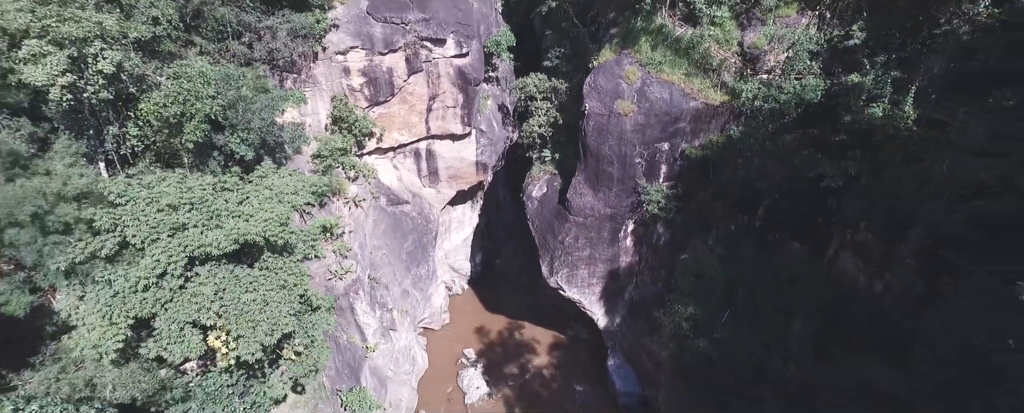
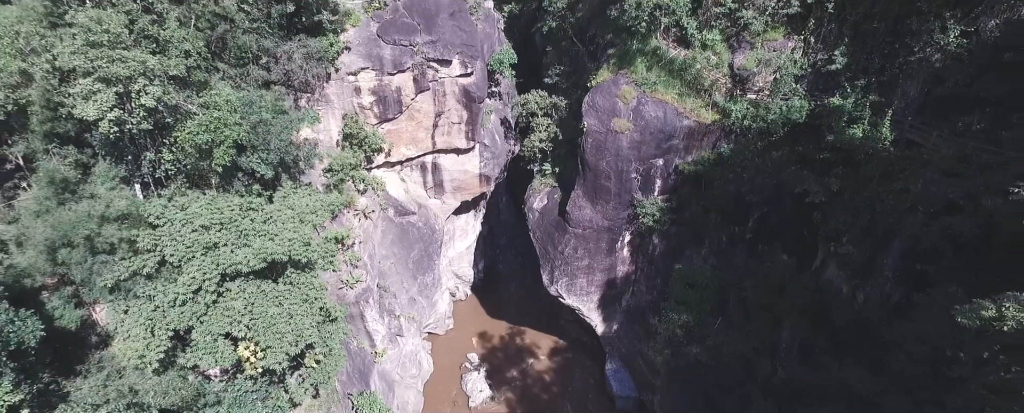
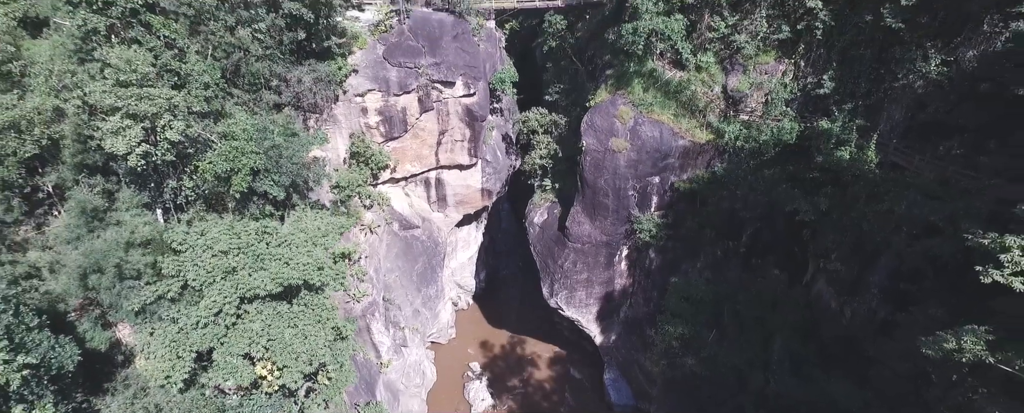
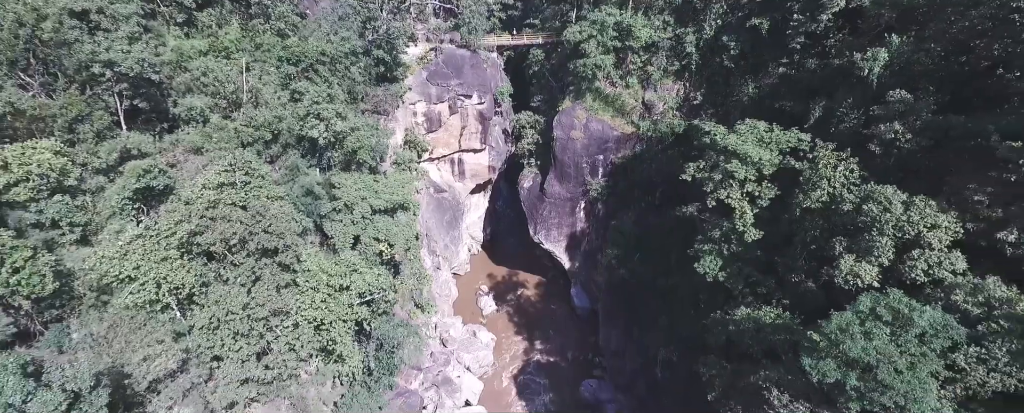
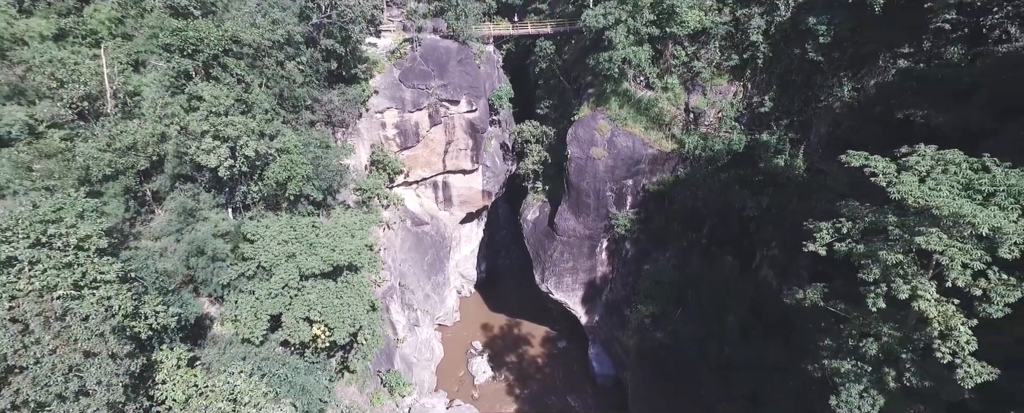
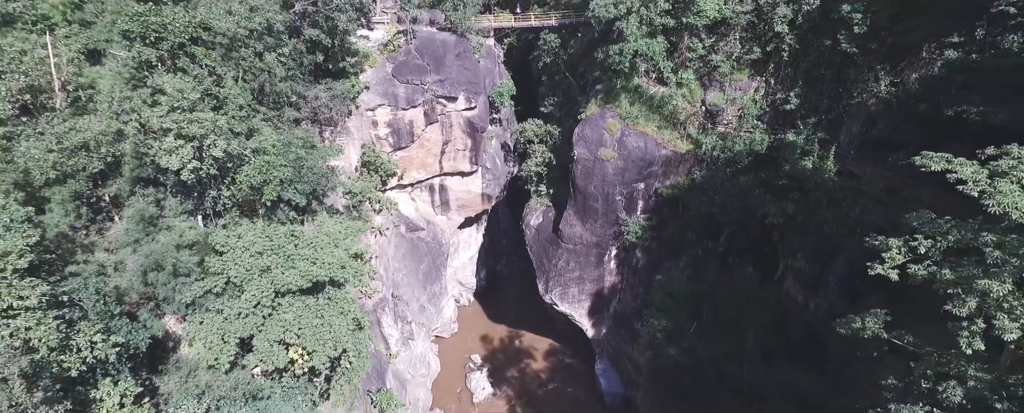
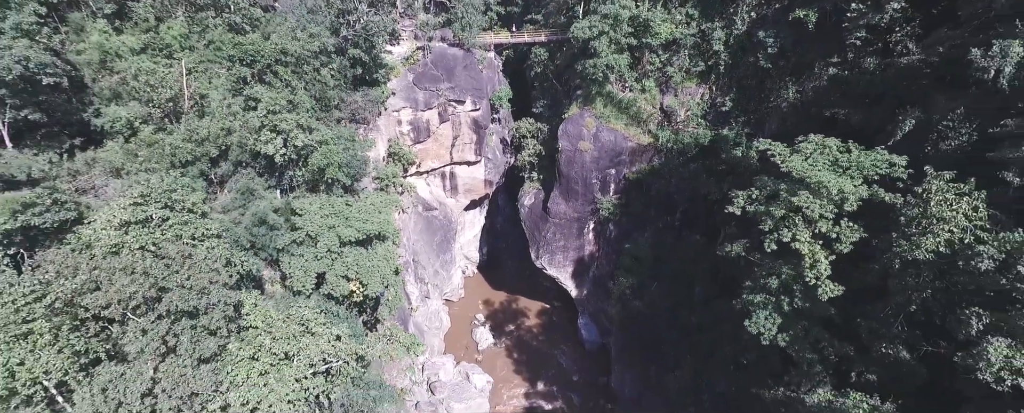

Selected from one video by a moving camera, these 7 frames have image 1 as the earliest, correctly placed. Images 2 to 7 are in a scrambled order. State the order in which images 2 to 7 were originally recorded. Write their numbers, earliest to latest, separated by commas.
2, 3, 6, 5, 7, 4
